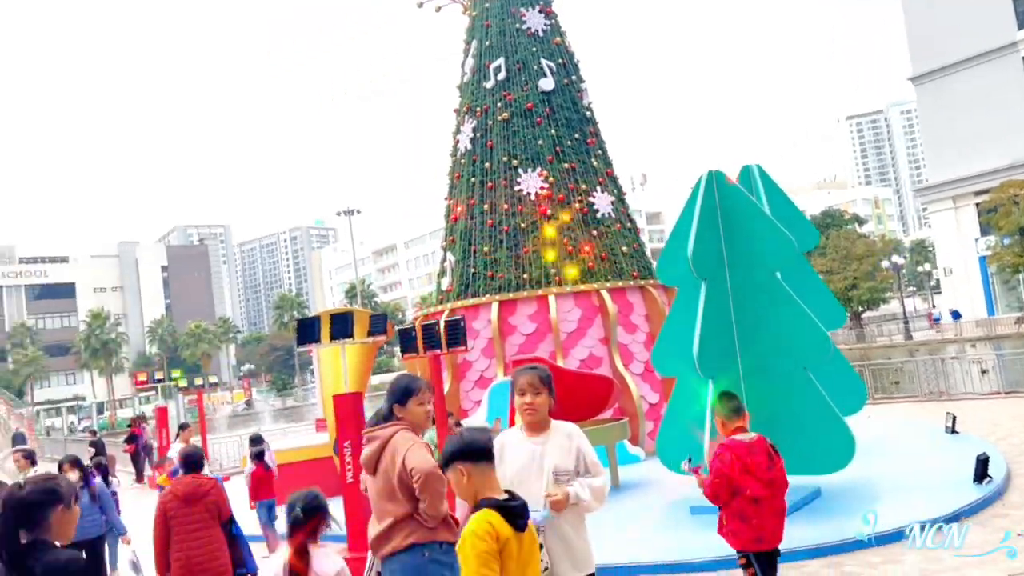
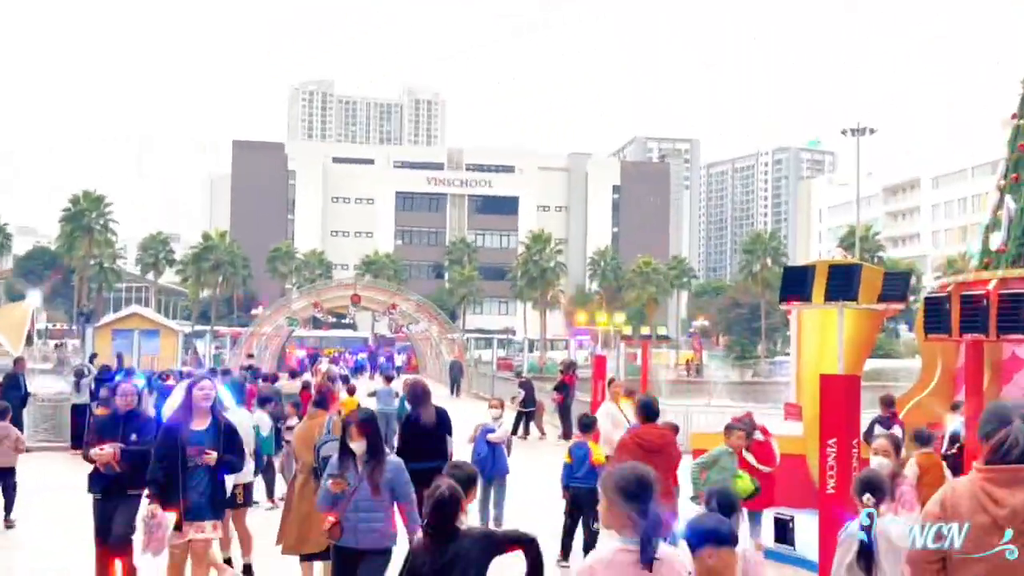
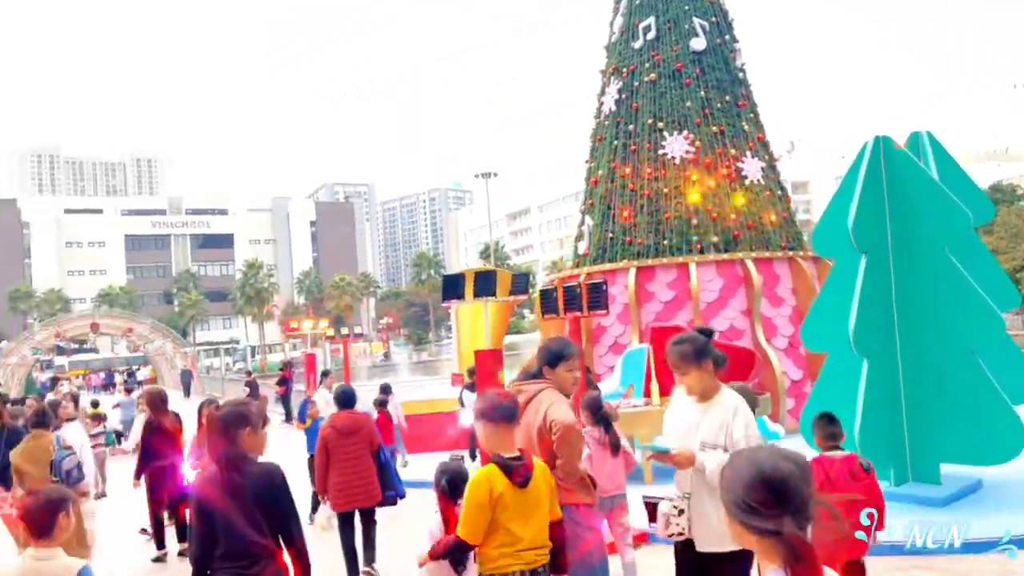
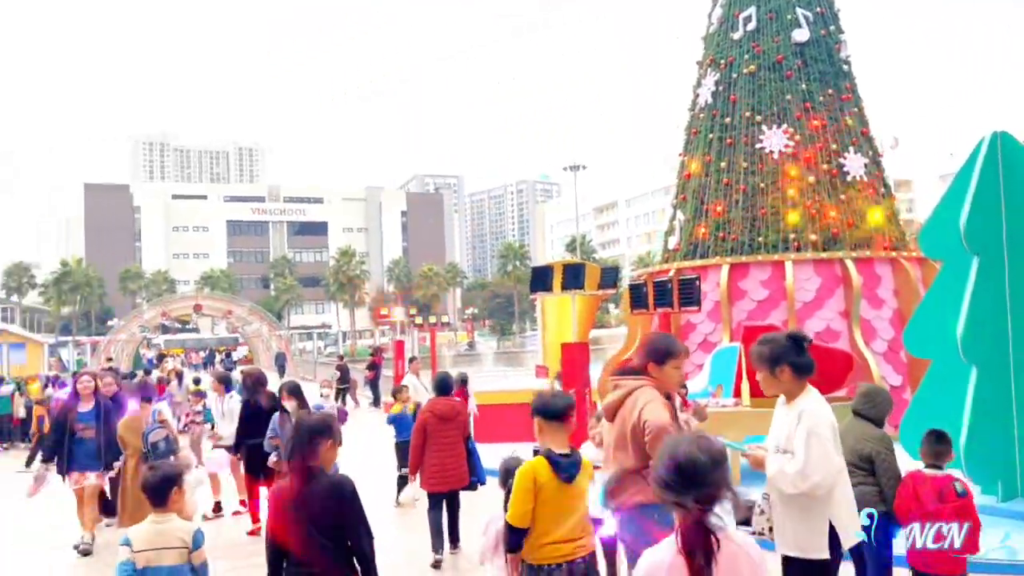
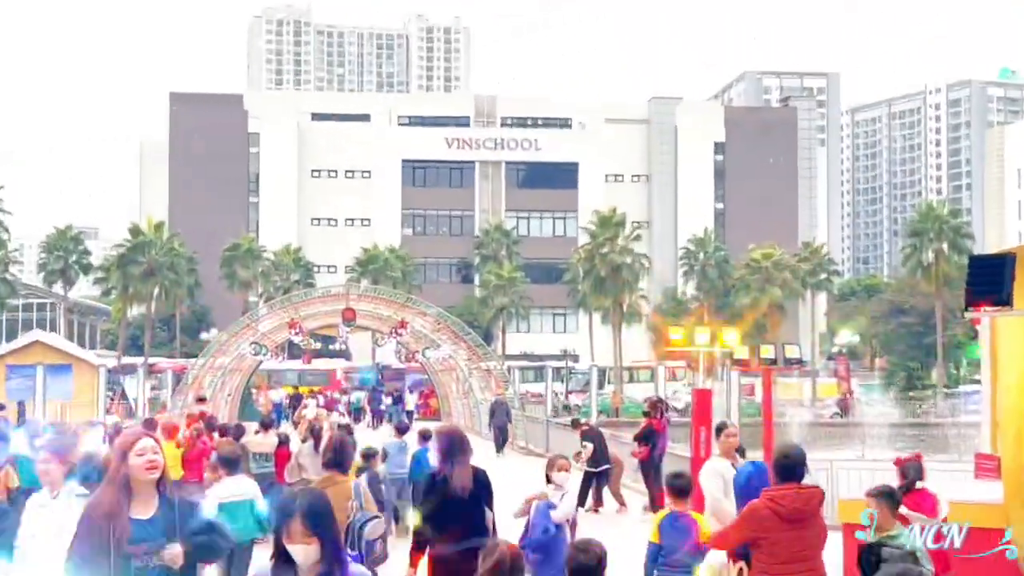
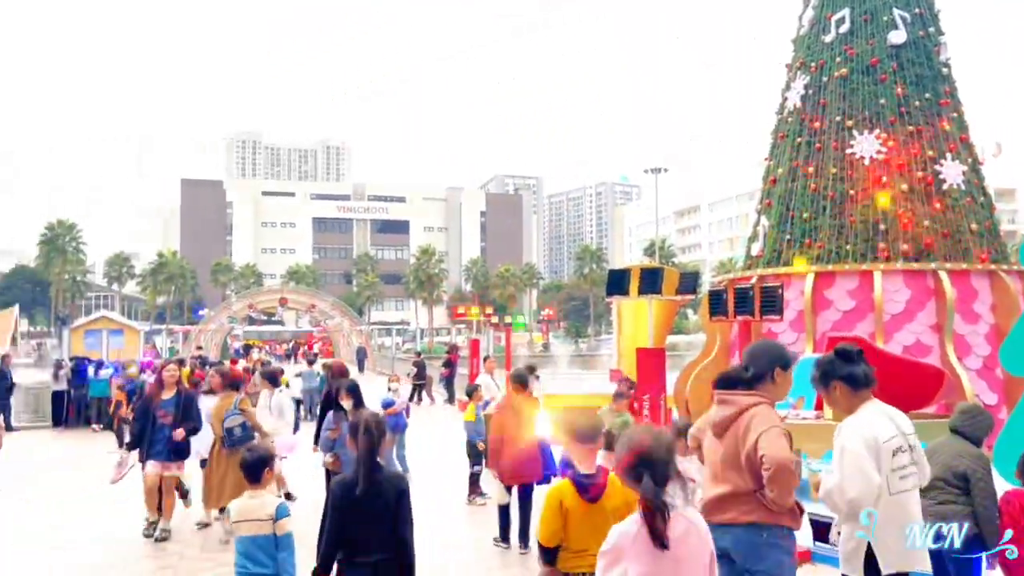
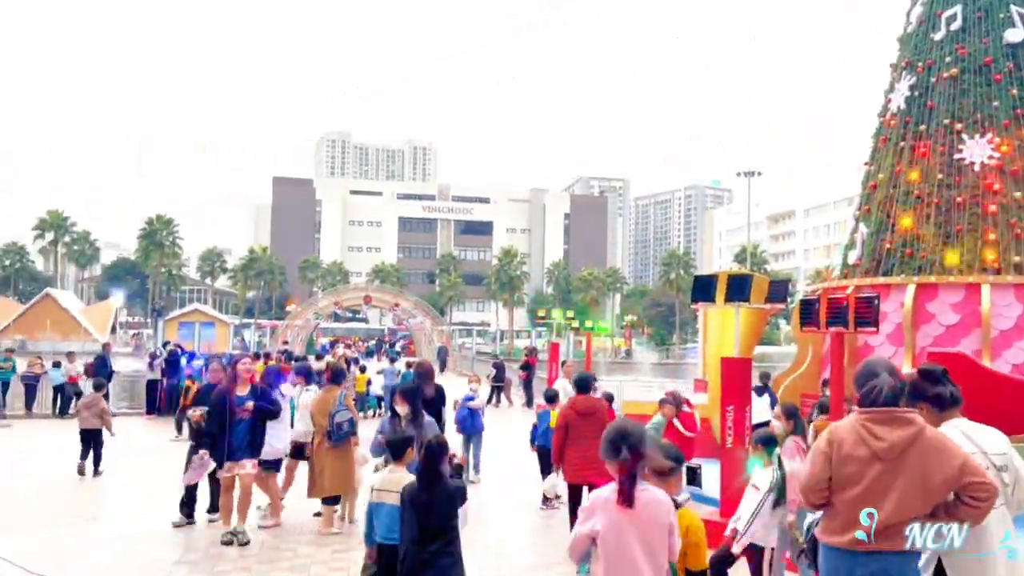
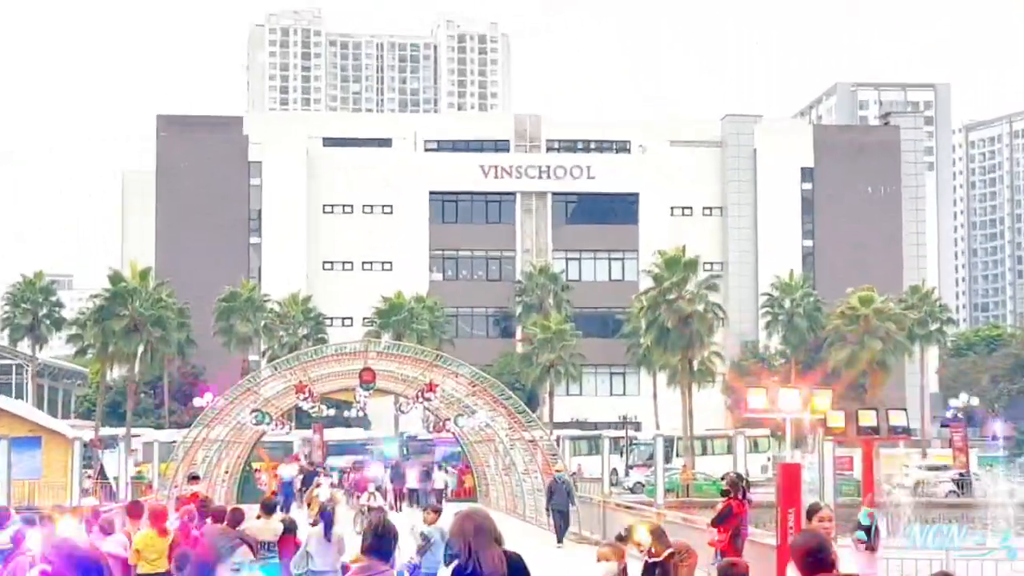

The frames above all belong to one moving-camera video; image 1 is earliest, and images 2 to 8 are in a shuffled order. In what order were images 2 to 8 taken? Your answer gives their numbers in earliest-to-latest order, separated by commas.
3, 4, 6, 7, 2, 5, 8
